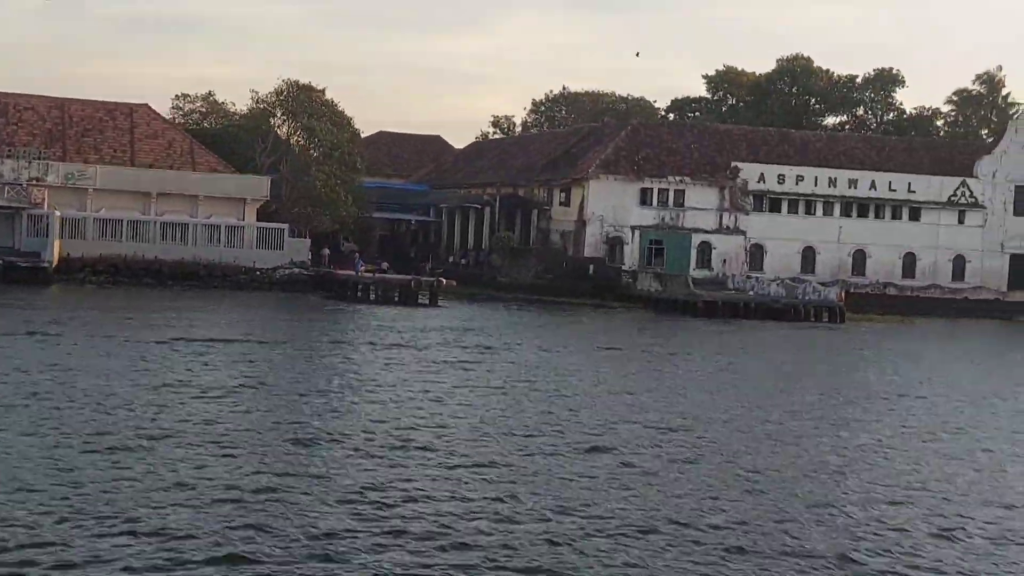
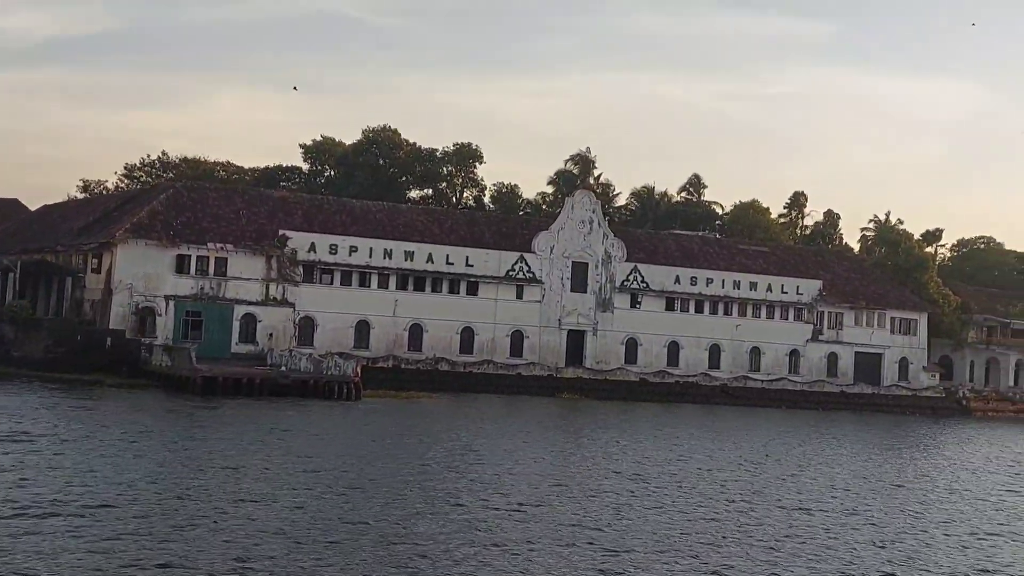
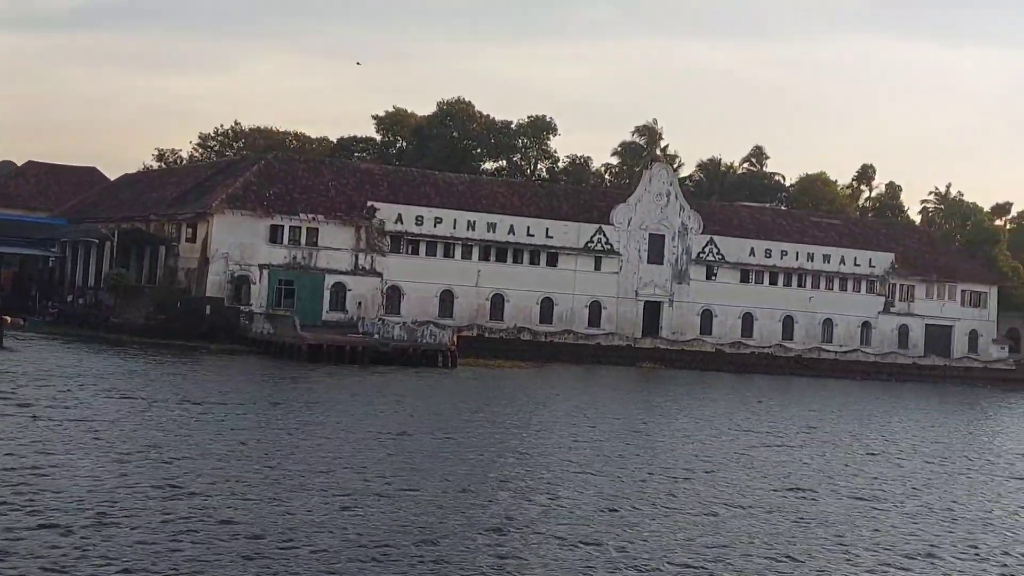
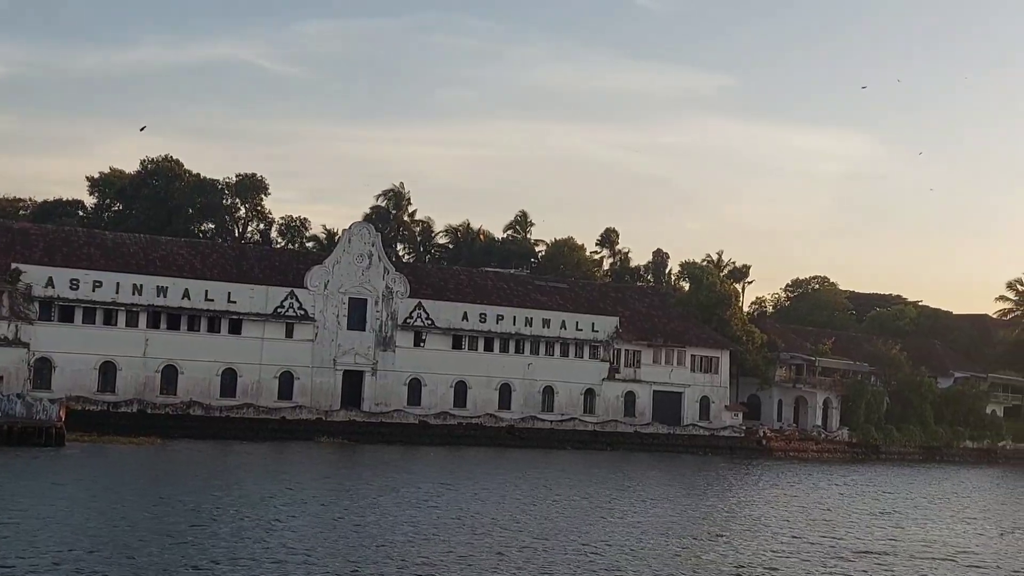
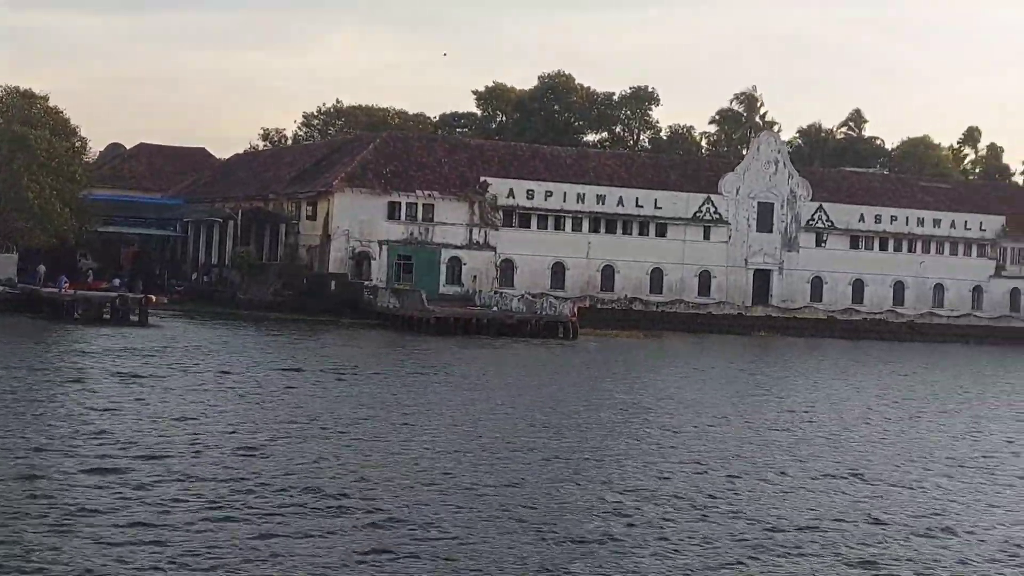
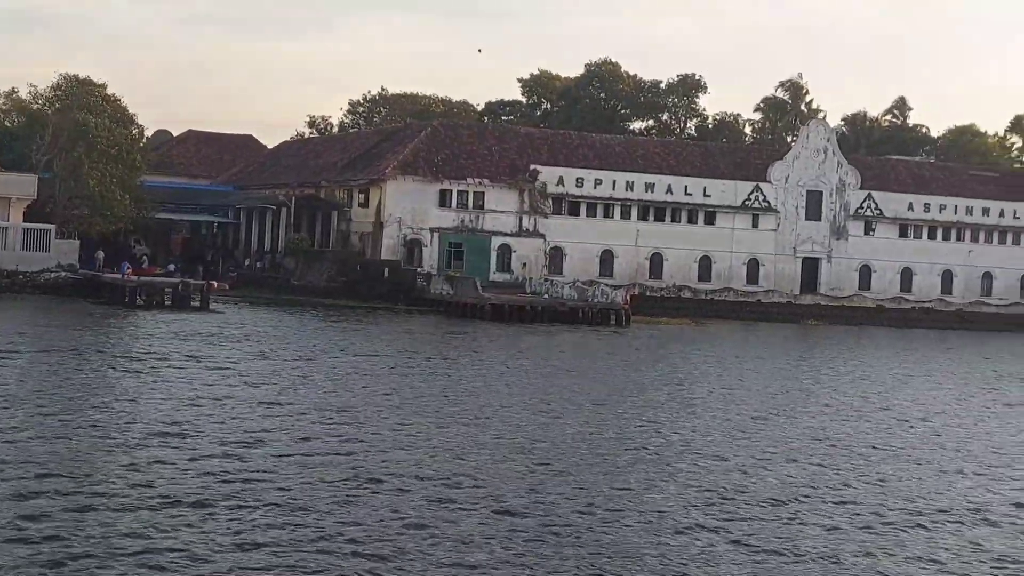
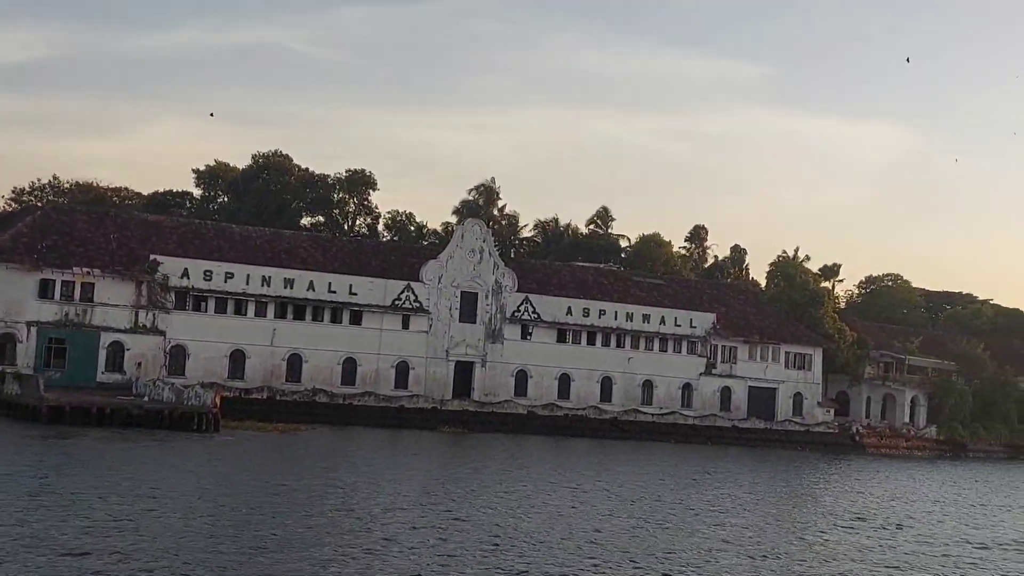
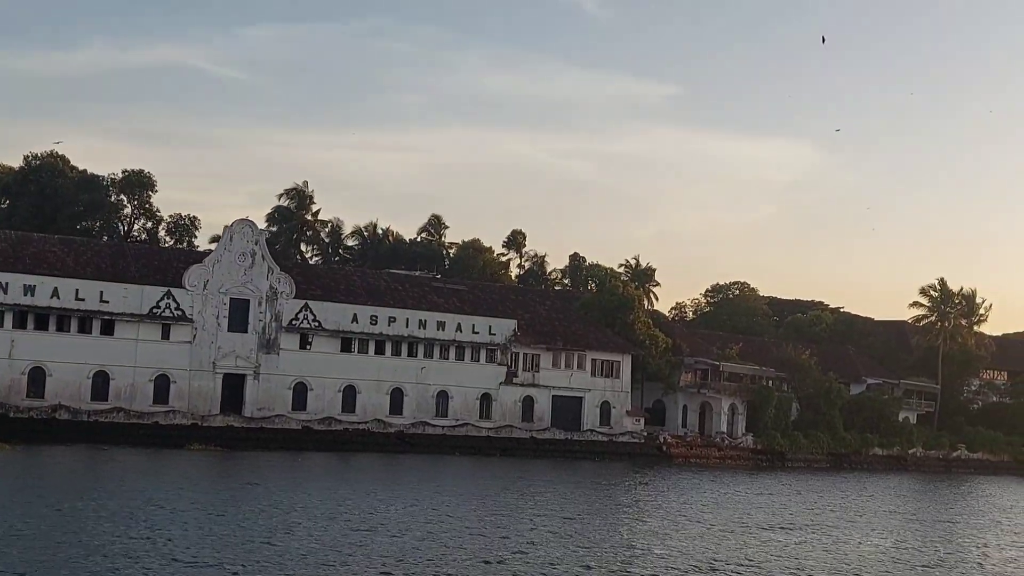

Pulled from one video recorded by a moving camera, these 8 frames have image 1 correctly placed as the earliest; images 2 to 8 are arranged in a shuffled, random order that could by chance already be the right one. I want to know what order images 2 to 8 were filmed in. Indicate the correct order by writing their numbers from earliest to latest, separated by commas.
6, 5, 3, 2, 7, 4, 8
